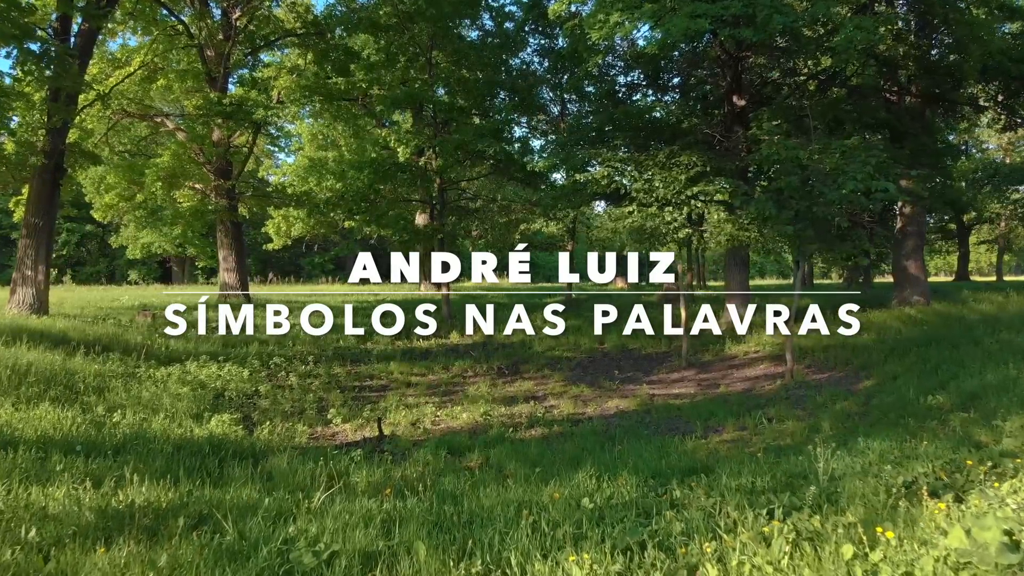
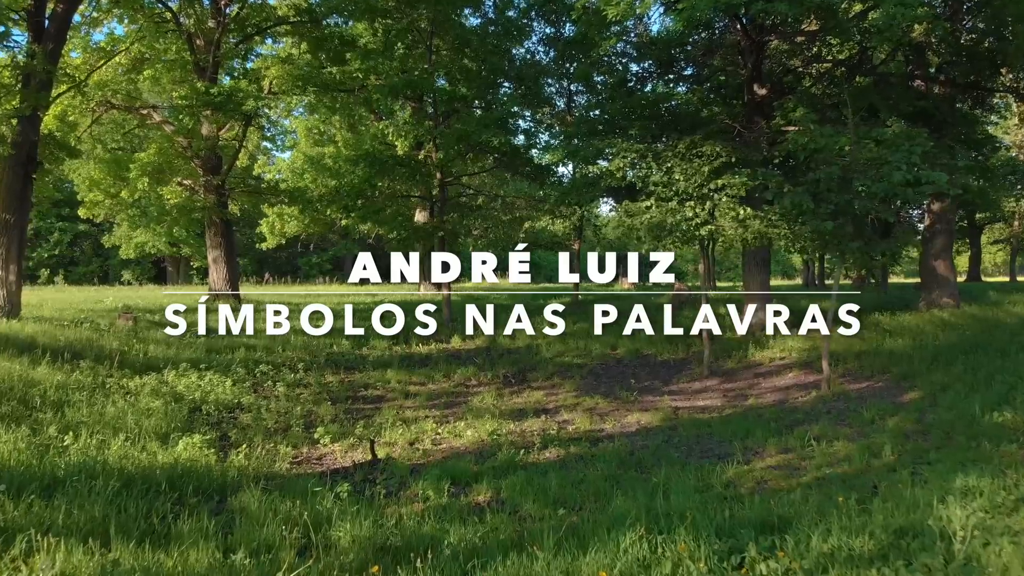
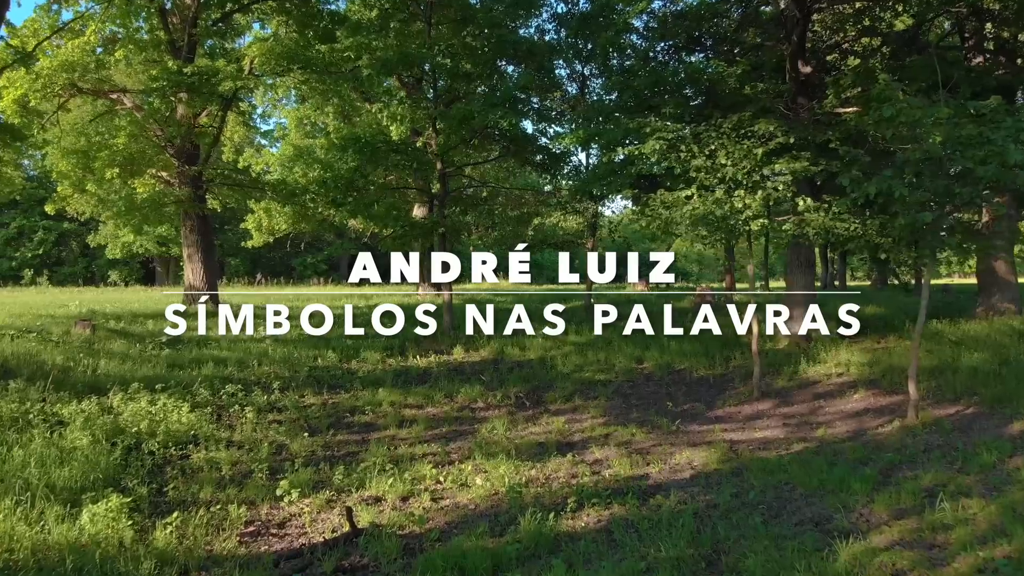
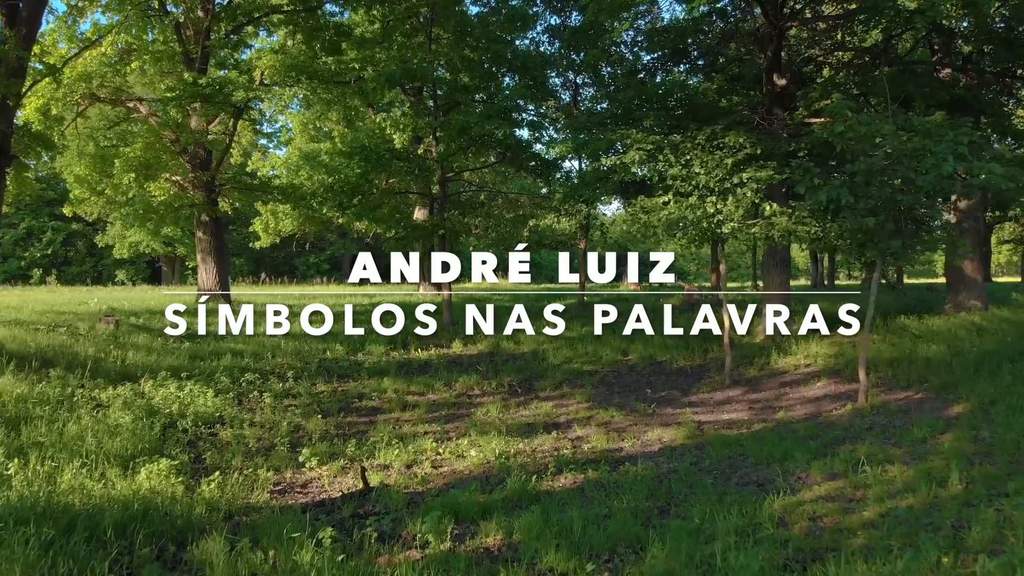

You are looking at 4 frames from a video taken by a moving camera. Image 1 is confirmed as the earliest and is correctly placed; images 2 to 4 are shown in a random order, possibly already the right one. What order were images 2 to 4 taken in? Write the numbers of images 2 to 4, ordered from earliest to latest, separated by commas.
2, 4, 3
